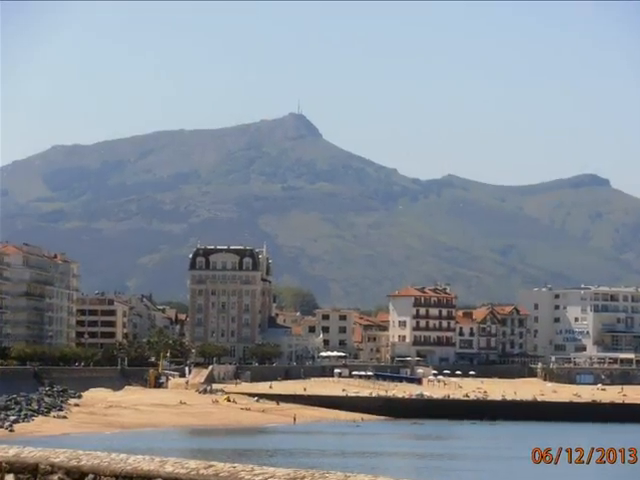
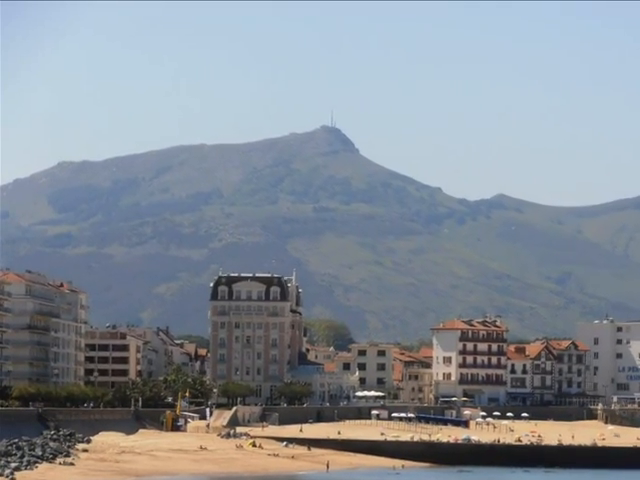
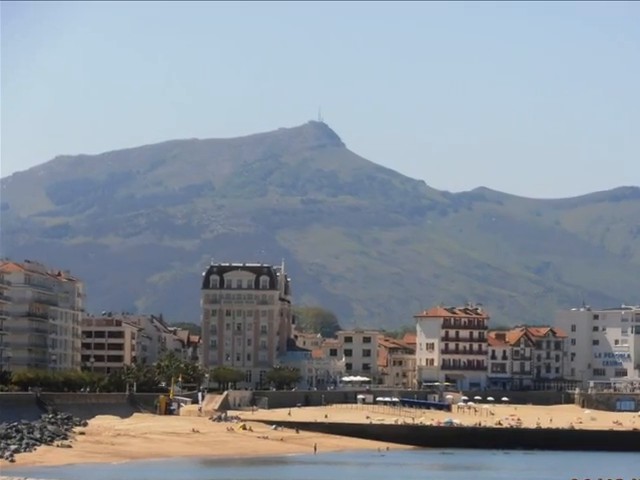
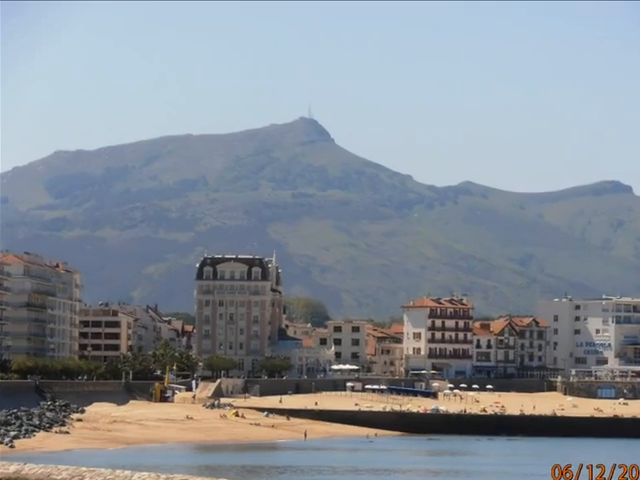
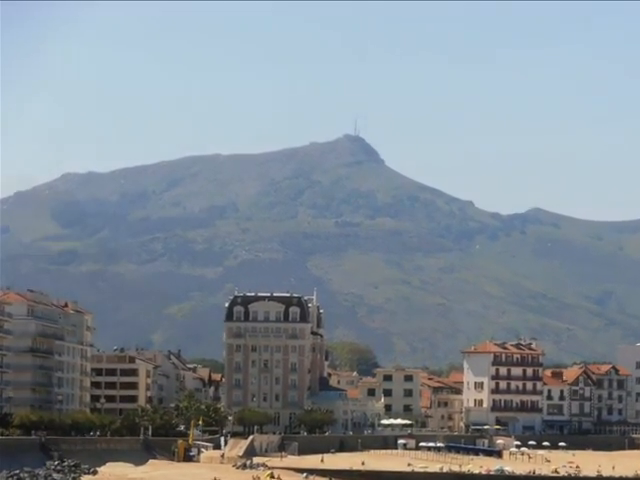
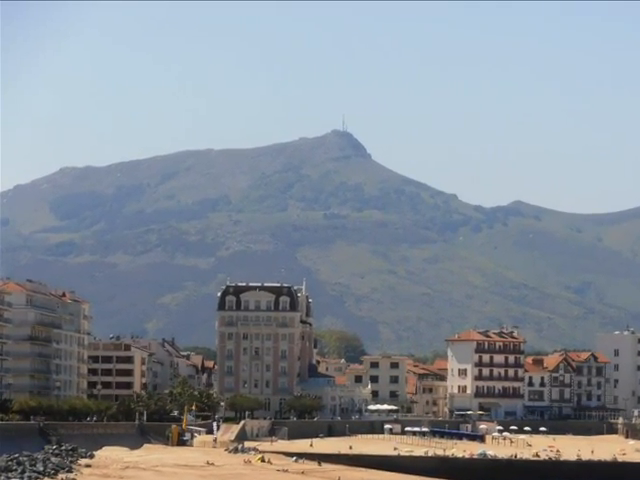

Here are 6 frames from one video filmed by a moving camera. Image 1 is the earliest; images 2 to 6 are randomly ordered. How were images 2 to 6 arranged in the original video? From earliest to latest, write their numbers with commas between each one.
4, 3, 2, 6, 5
